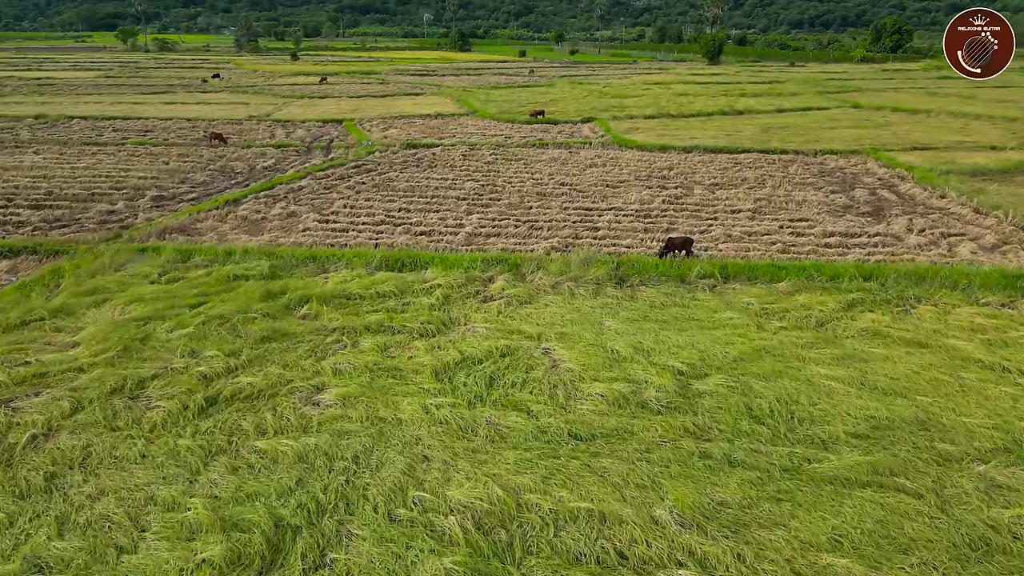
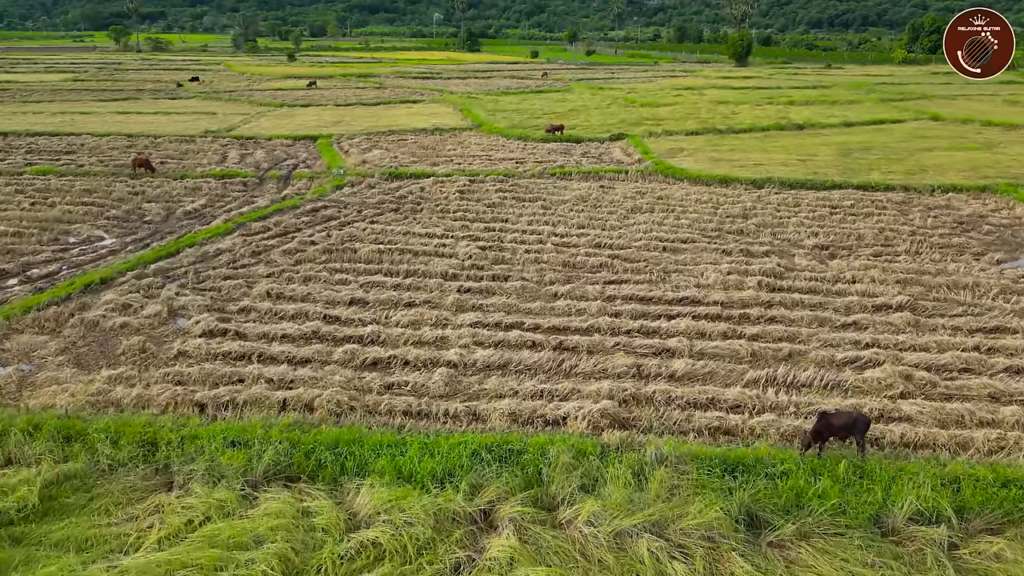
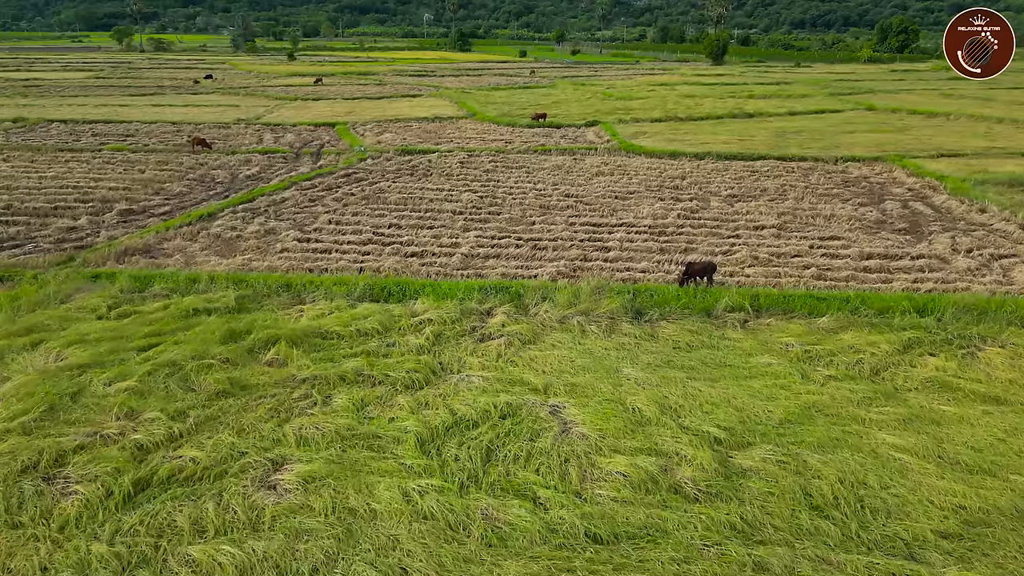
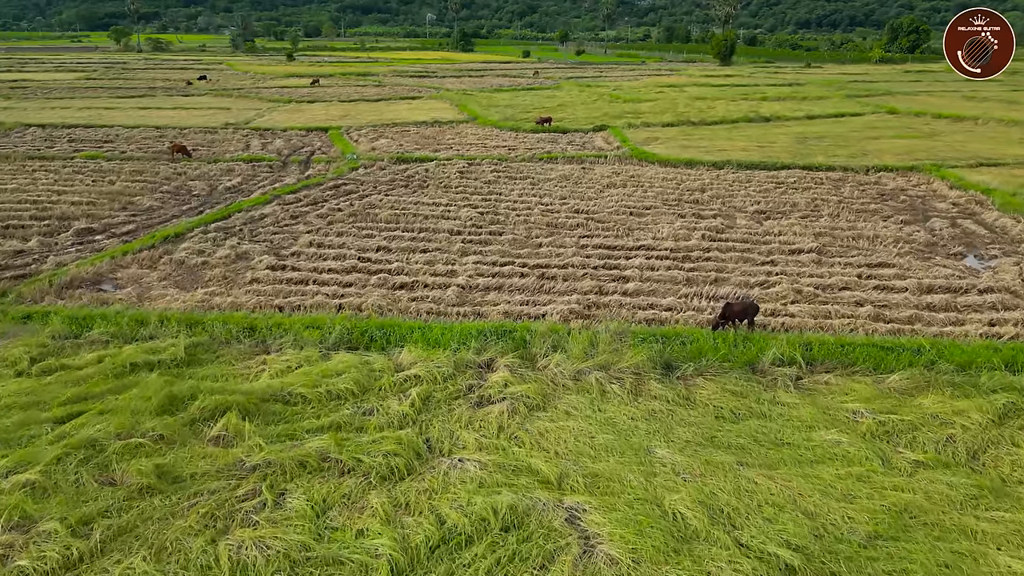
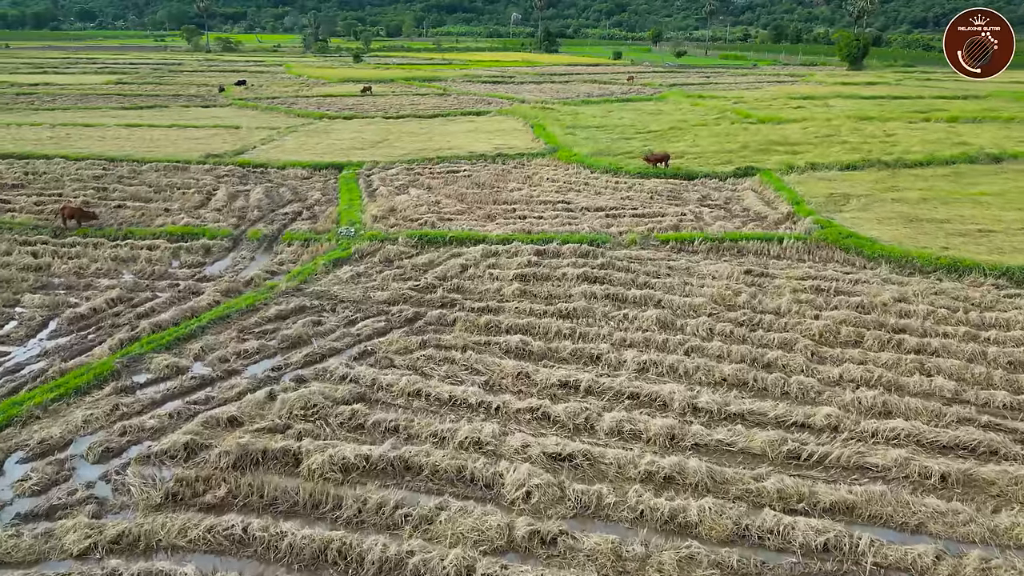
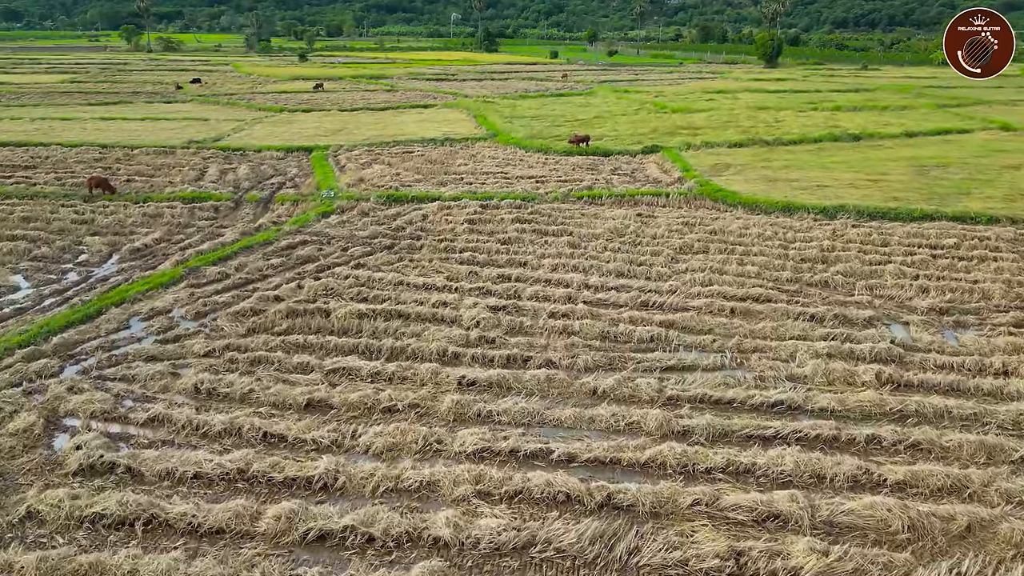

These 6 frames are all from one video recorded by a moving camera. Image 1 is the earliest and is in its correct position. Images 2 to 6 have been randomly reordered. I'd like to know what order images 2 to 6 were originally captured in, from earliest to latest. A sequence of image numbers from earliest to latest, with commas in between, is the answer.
3, 4, 2, 6, 5
